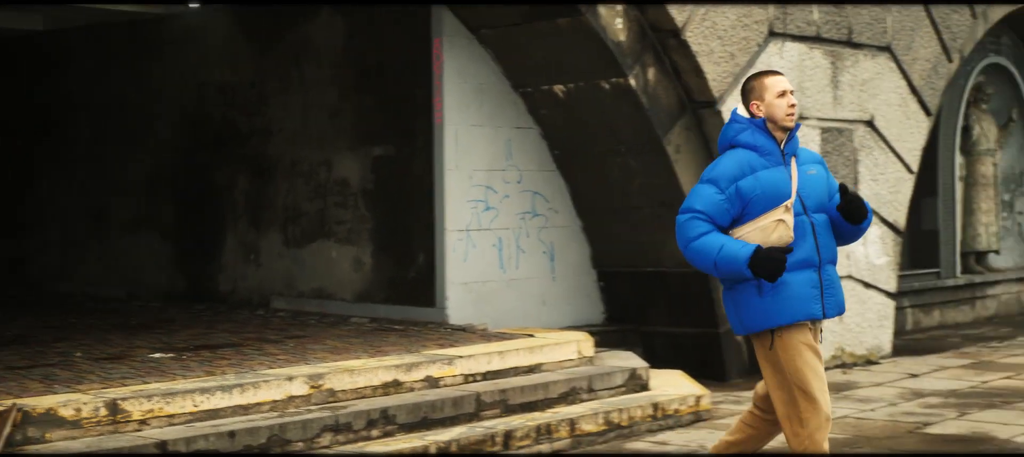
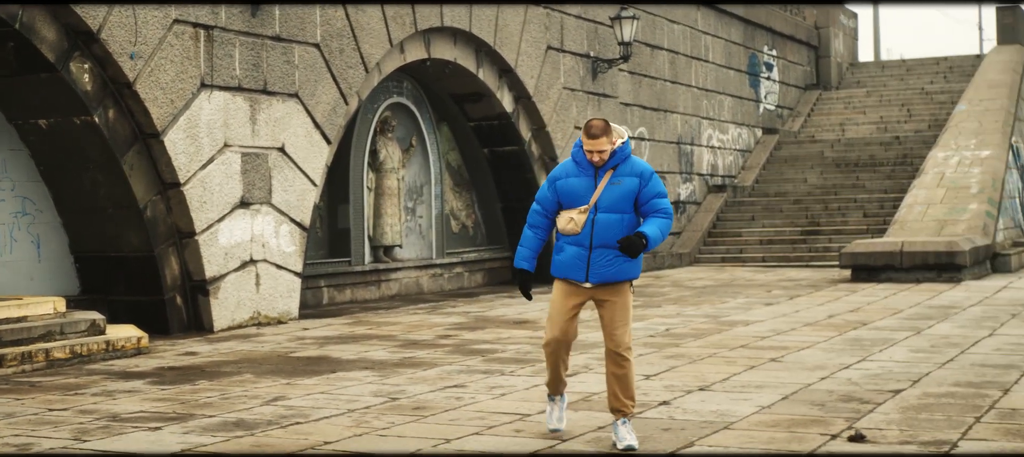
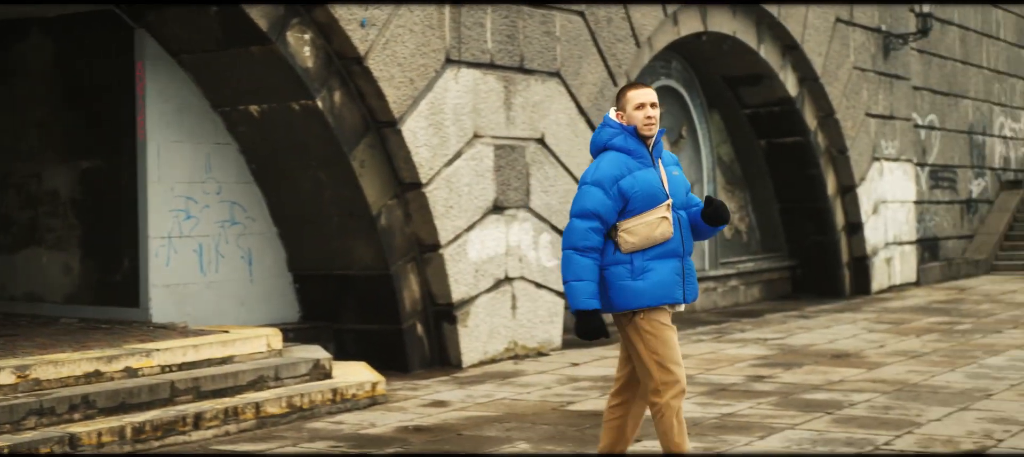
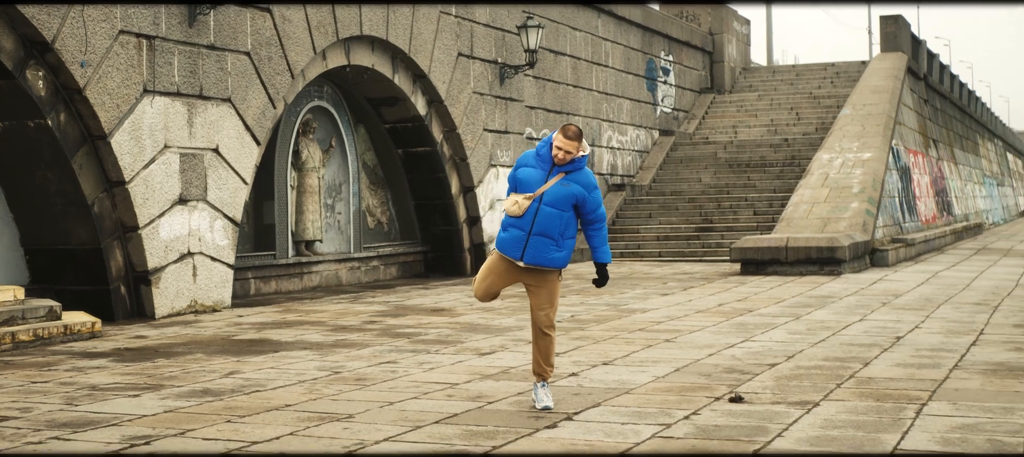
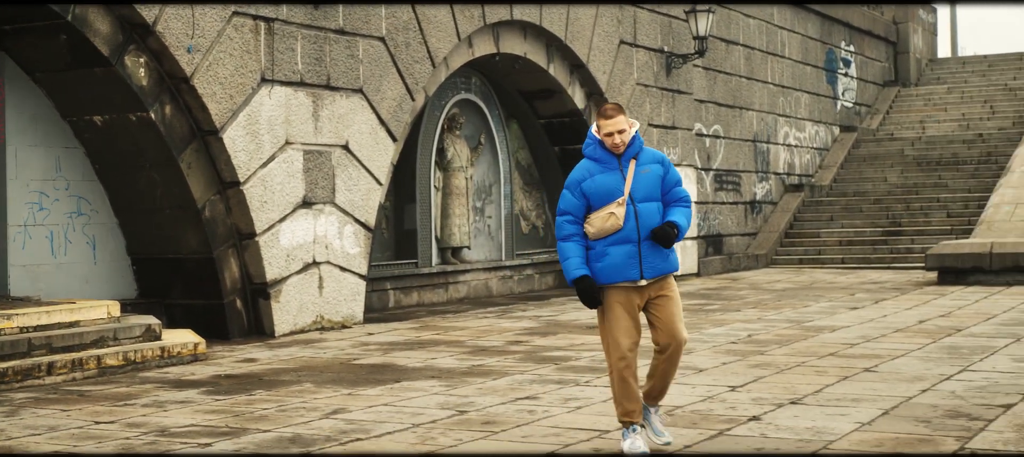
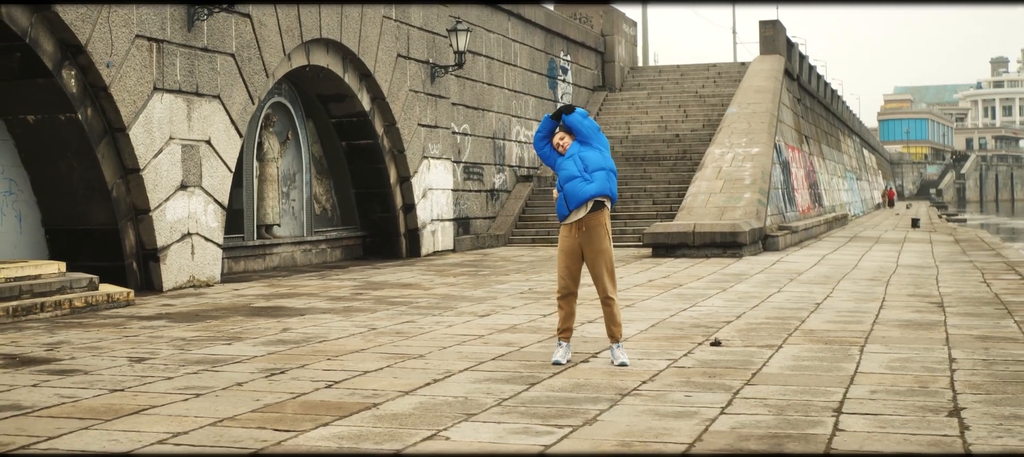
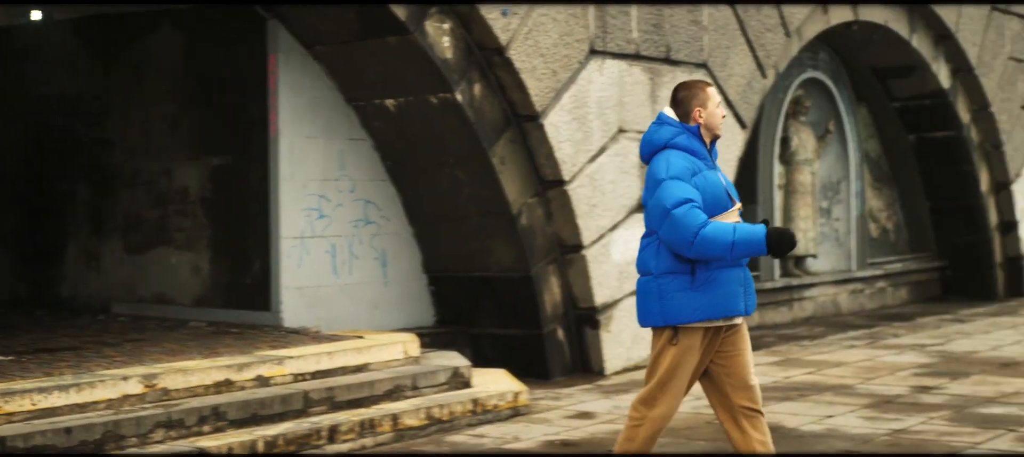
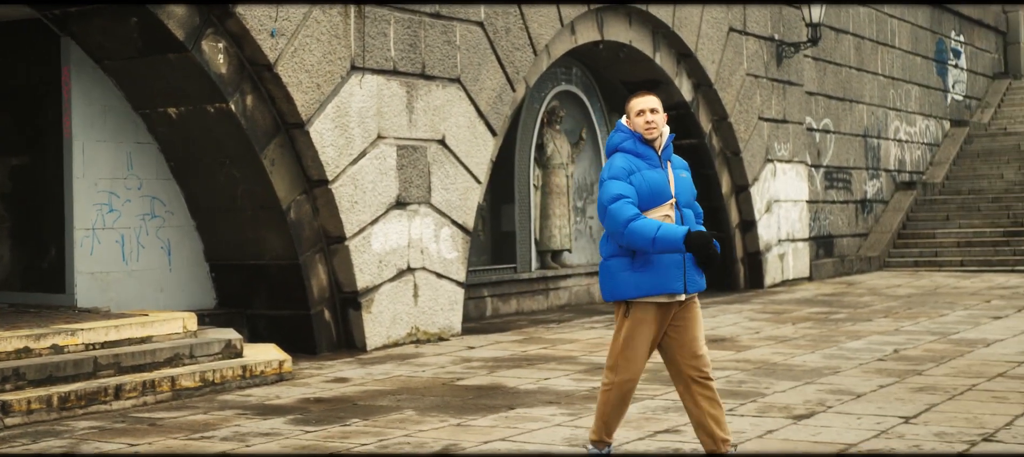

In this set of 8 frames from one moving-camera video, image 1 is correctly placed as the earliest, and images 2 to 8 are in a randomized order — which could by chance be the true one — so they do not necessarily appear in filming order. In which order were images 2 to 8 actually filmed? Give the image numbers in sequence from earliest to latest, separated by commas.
7, 3, 8, 5, 2, 4, 6
